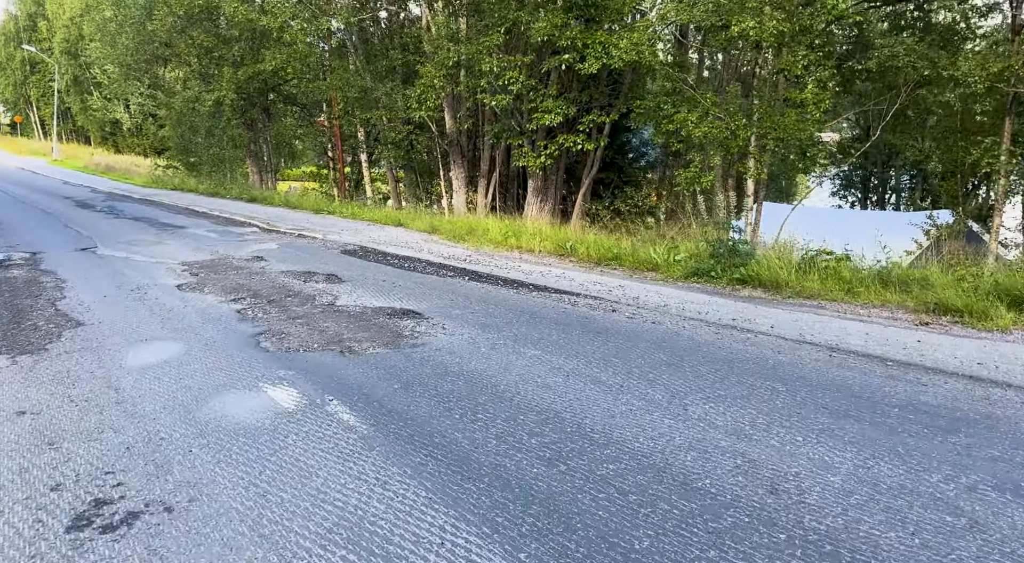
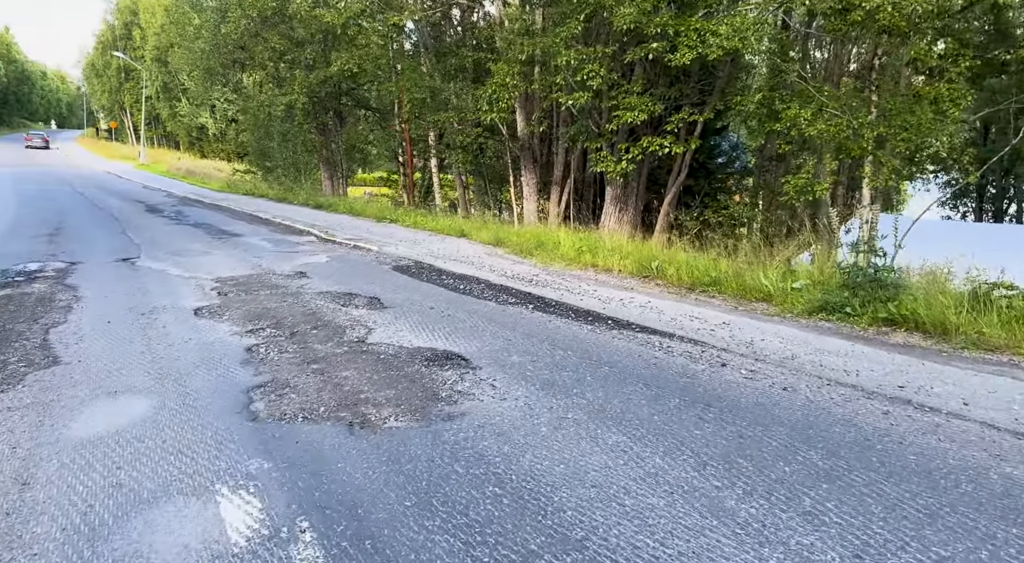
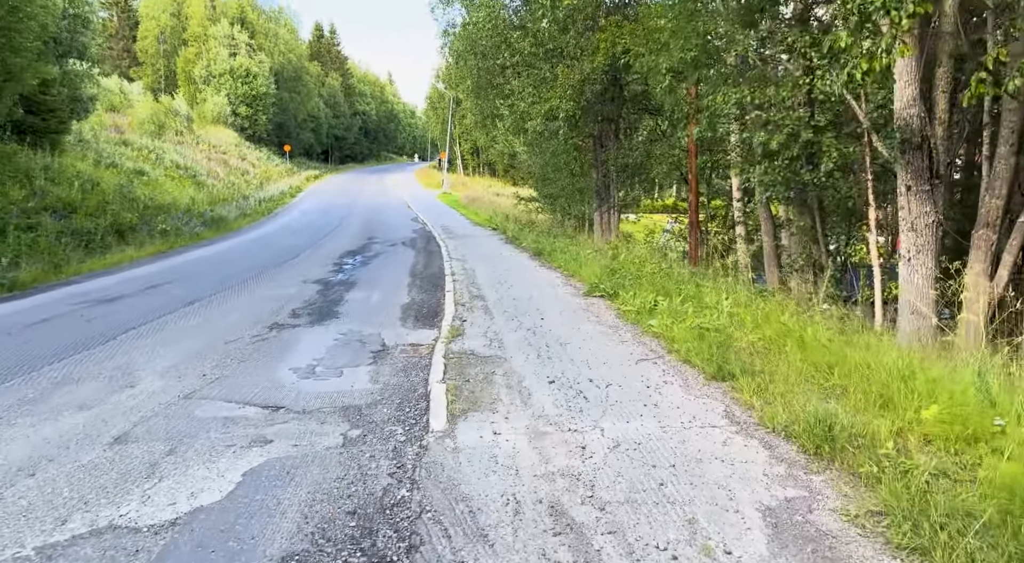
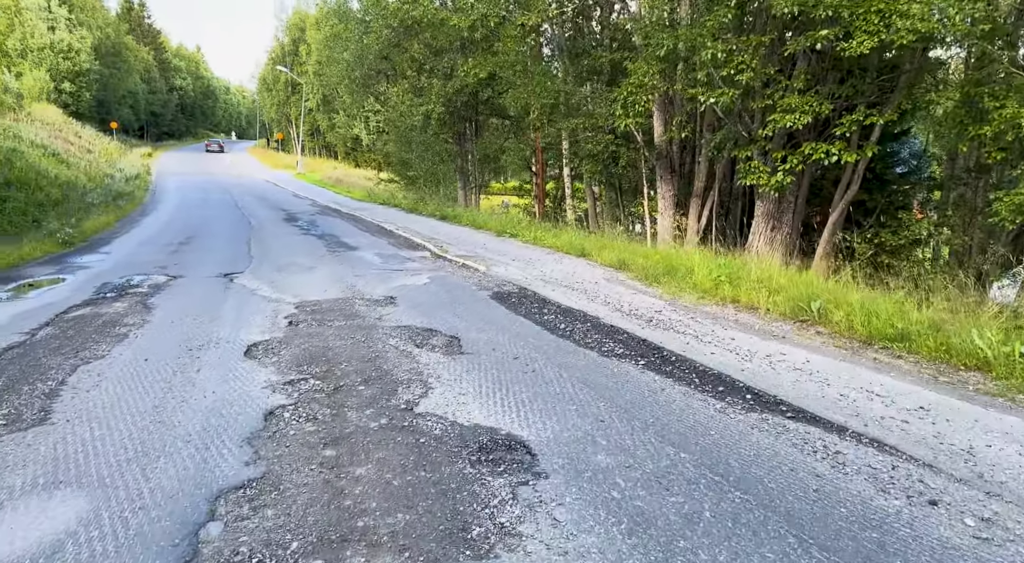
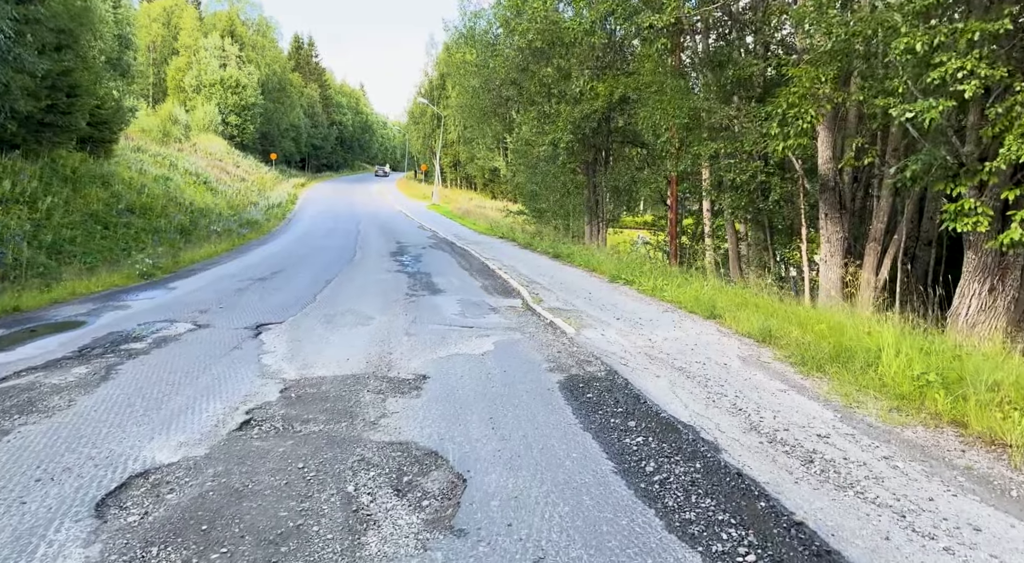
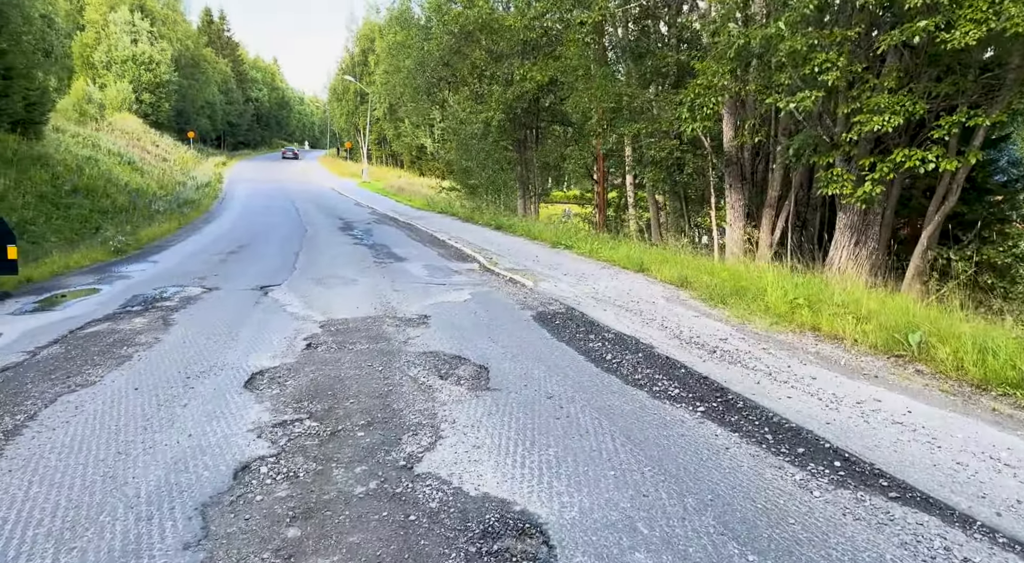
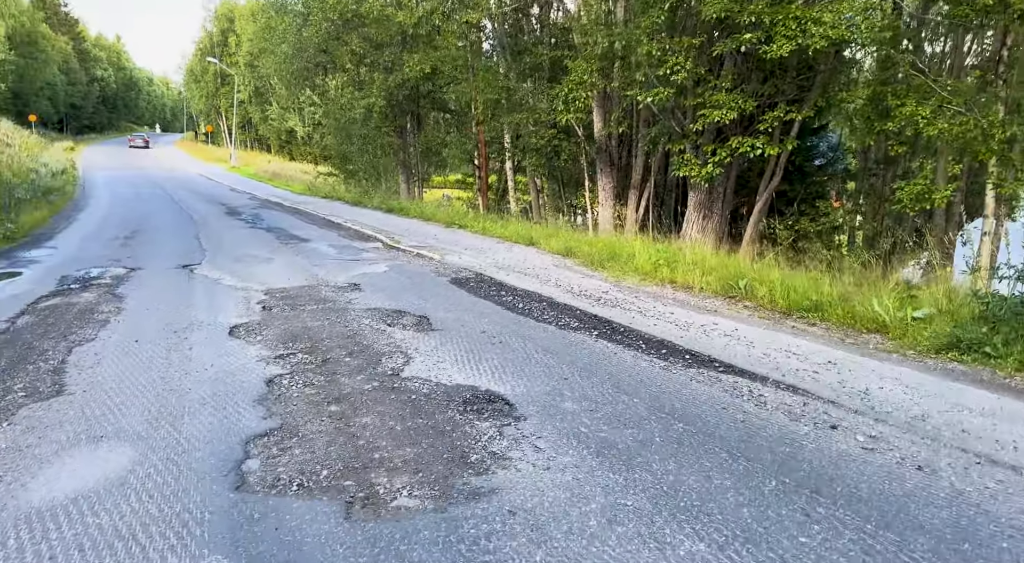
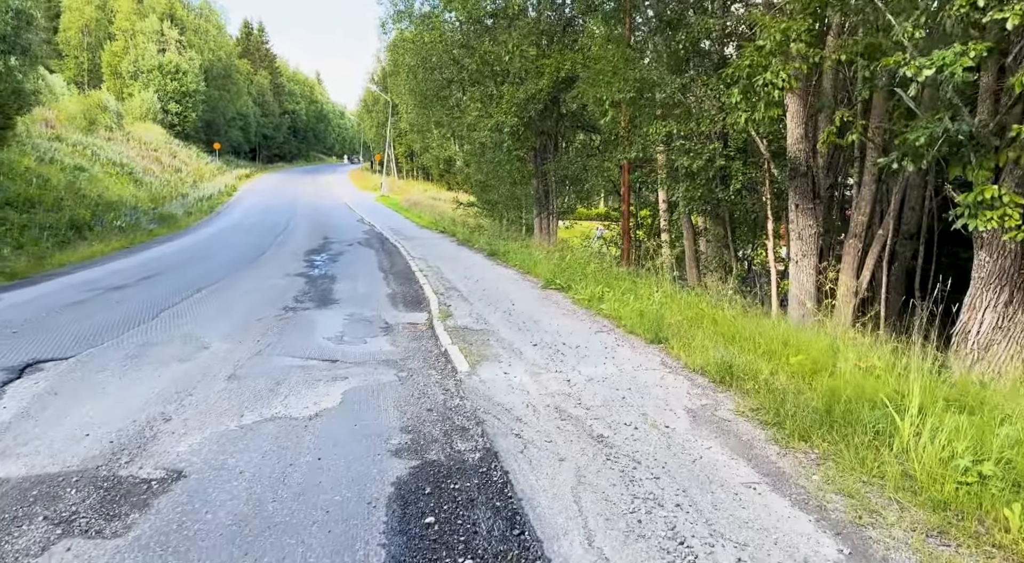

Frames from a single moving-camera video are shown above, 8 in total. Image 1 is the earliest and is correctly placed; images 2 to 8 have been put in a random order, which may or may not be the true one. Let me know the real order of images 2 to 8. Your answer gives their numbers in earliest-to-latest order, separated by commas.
2, 7, 4, 6, 5, 8, 3
